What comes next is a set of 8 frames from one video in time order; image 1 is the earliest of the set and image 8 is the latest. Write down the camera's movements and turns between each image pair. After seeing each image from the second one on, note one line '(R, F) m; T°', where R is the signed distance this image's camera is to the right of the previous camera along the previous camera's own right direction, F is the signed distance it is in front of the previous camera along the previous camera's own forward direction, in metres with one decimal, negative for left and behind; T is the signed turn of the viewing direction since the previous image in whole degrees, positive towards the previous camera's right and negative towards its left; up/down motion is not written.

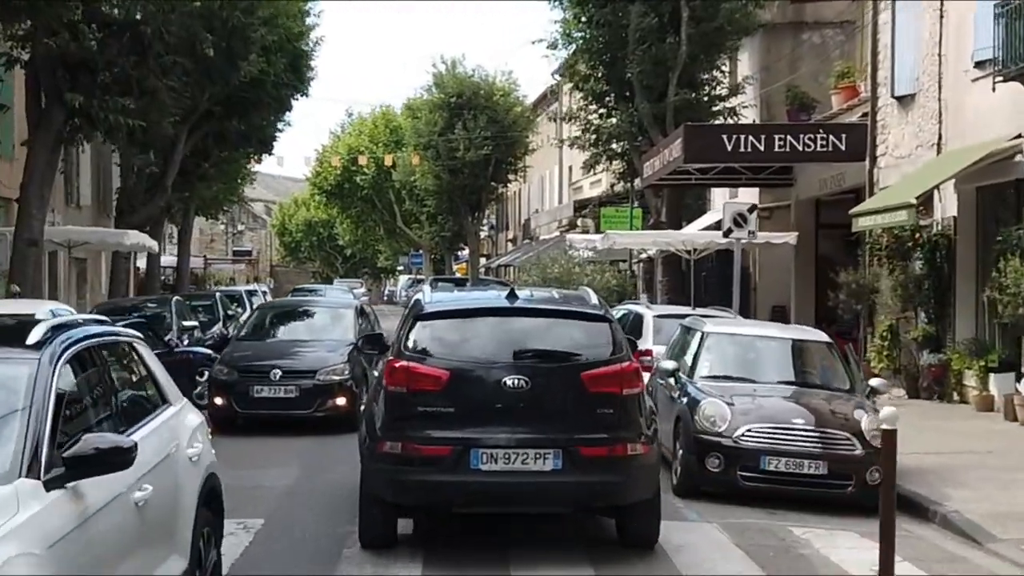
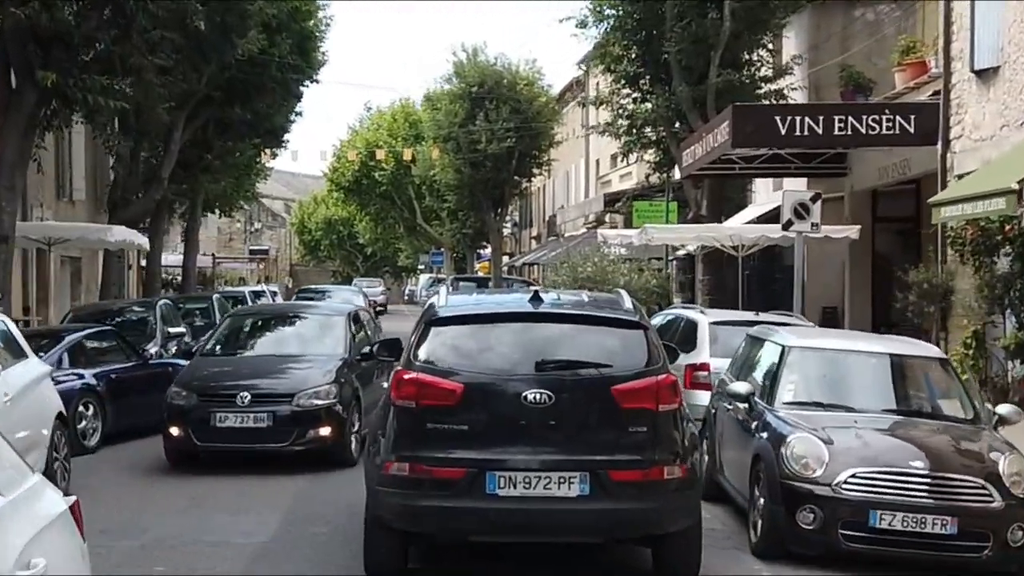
(0.0, +2.1) m; -1°
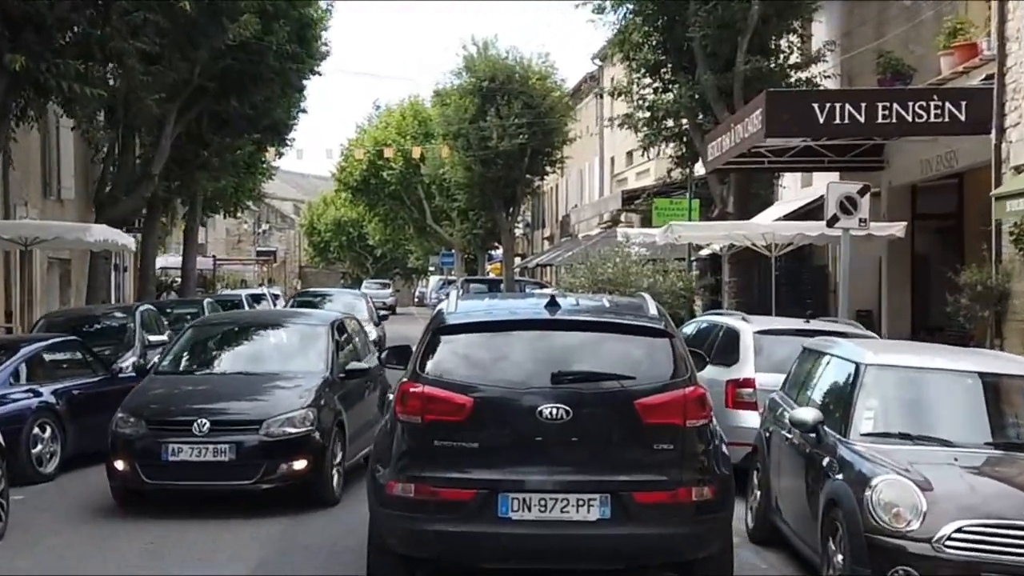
(0.0, +1.4) m; 0°
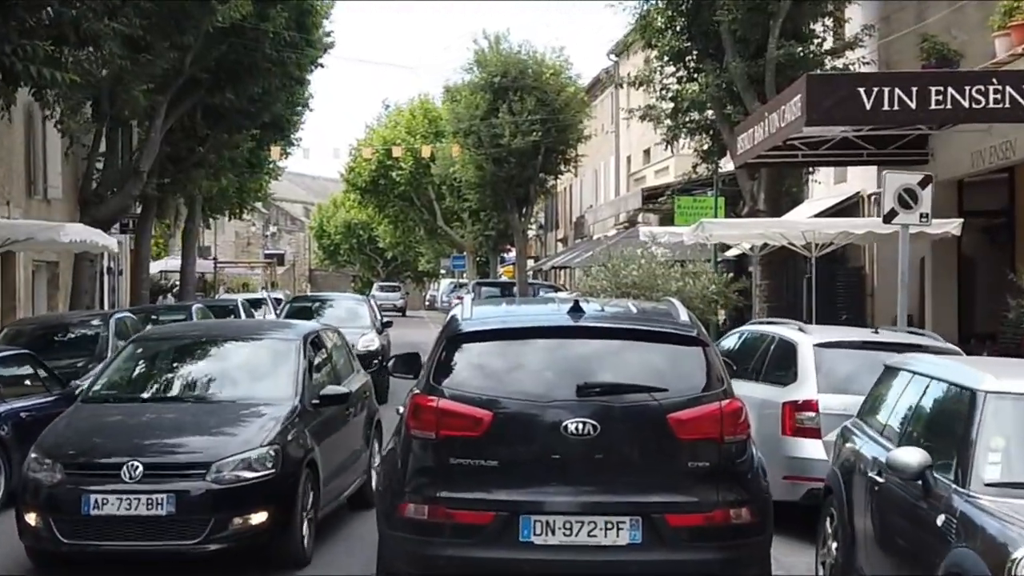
(0.0, +1.5) m; 0°
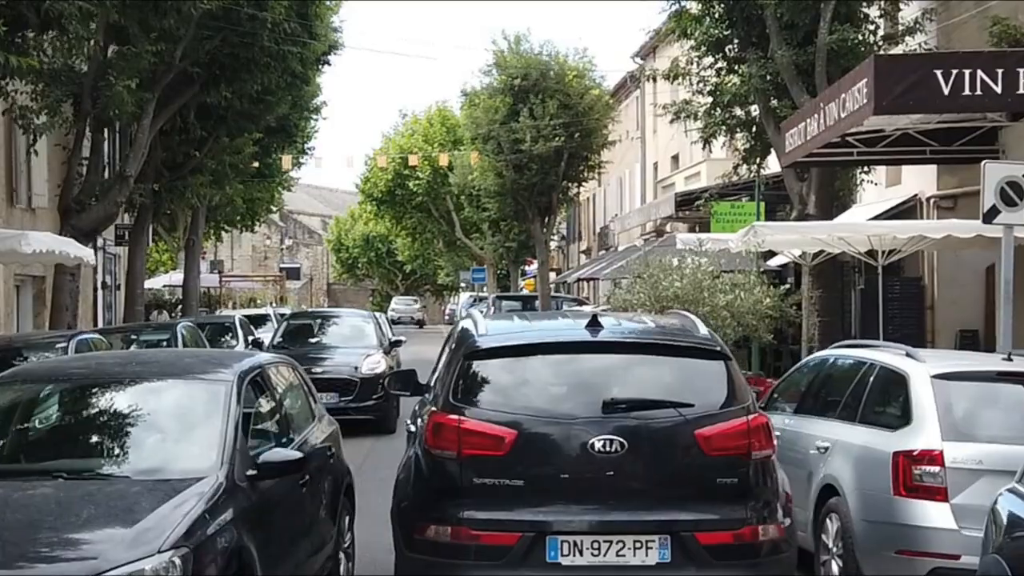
(0.0, +1.9) m; -1°
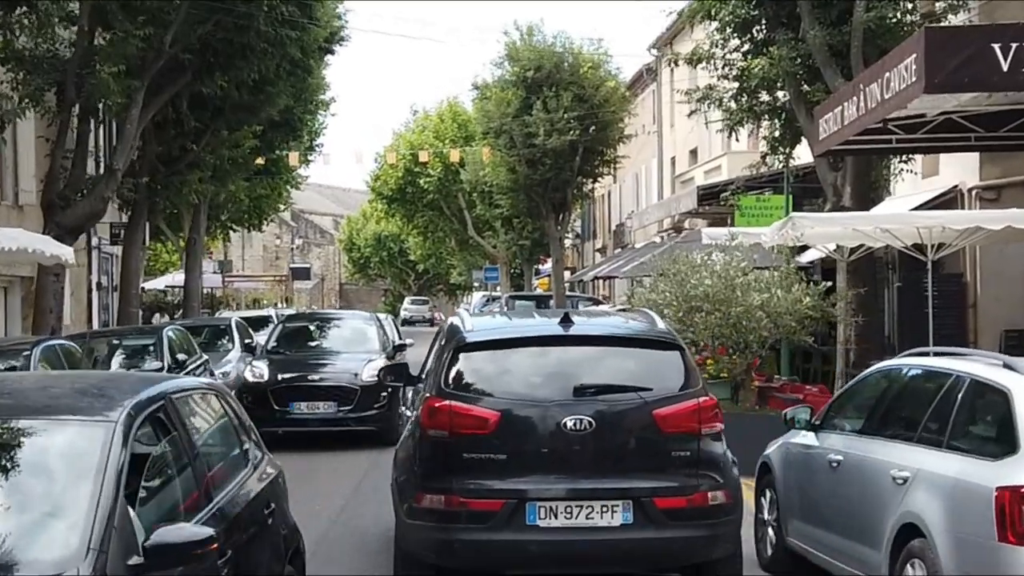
(0.0, +1.2) m; -1°
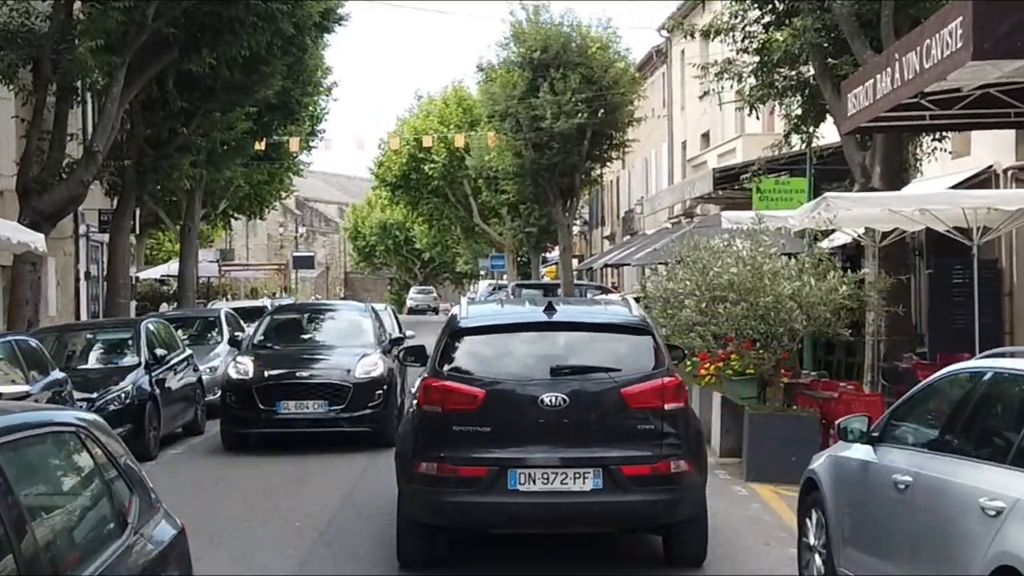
(0.0, +1.1) m; 0°
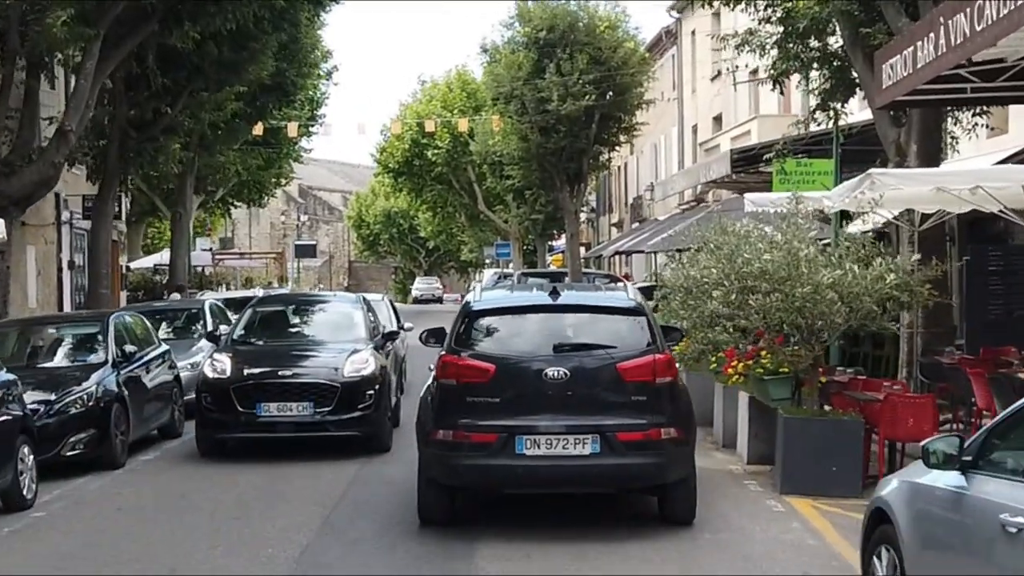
(0.0, +1.2) m; 0°
